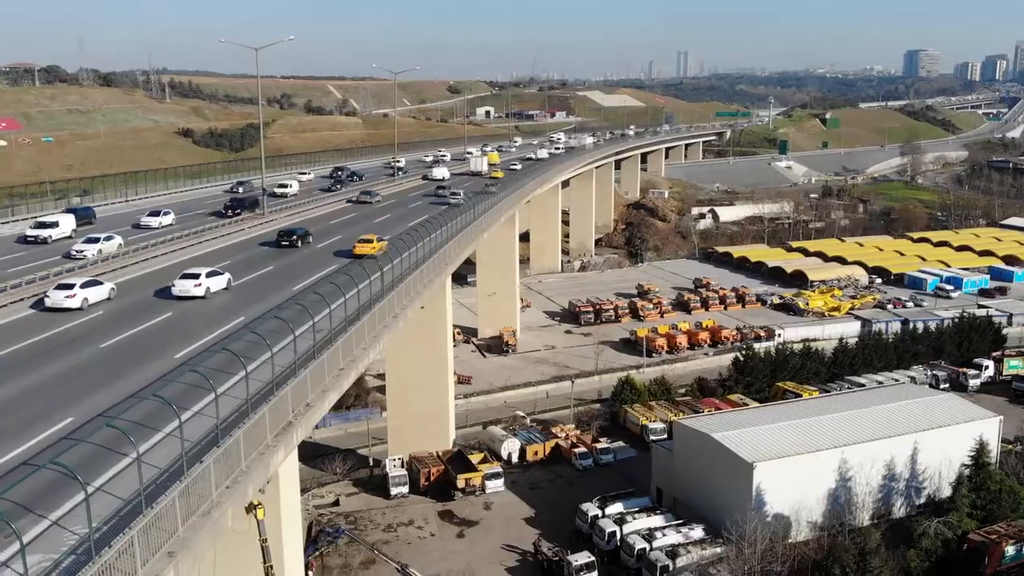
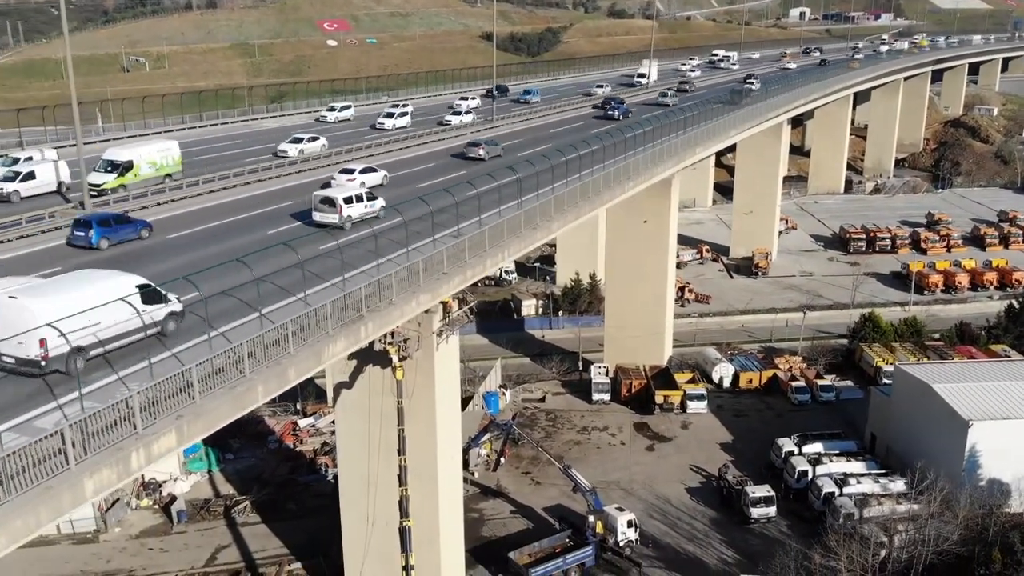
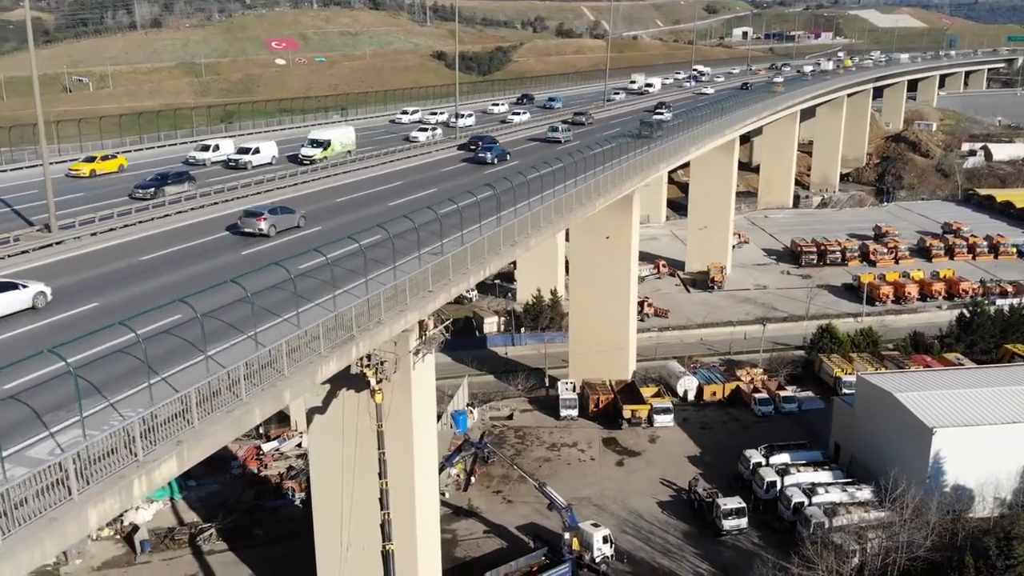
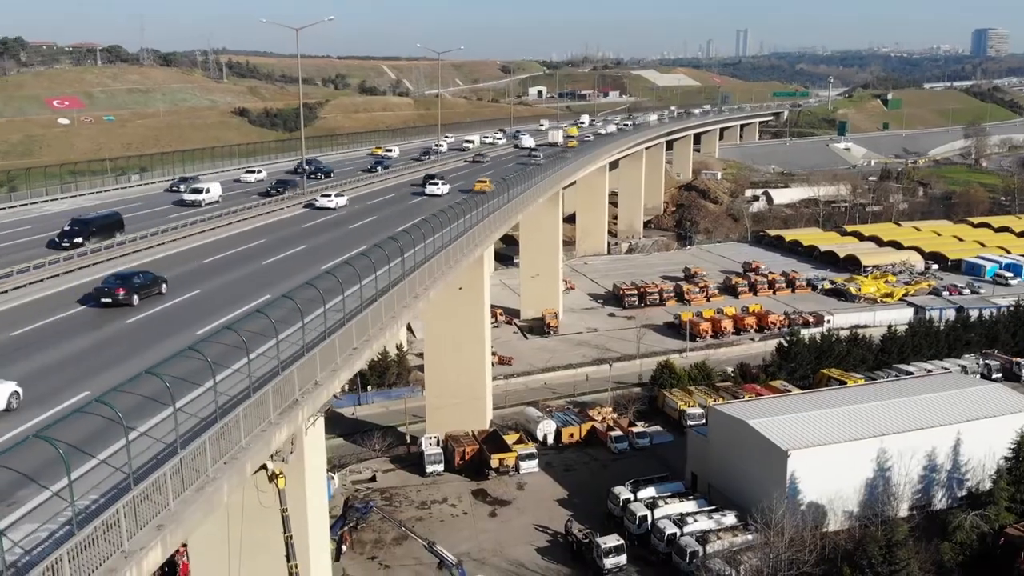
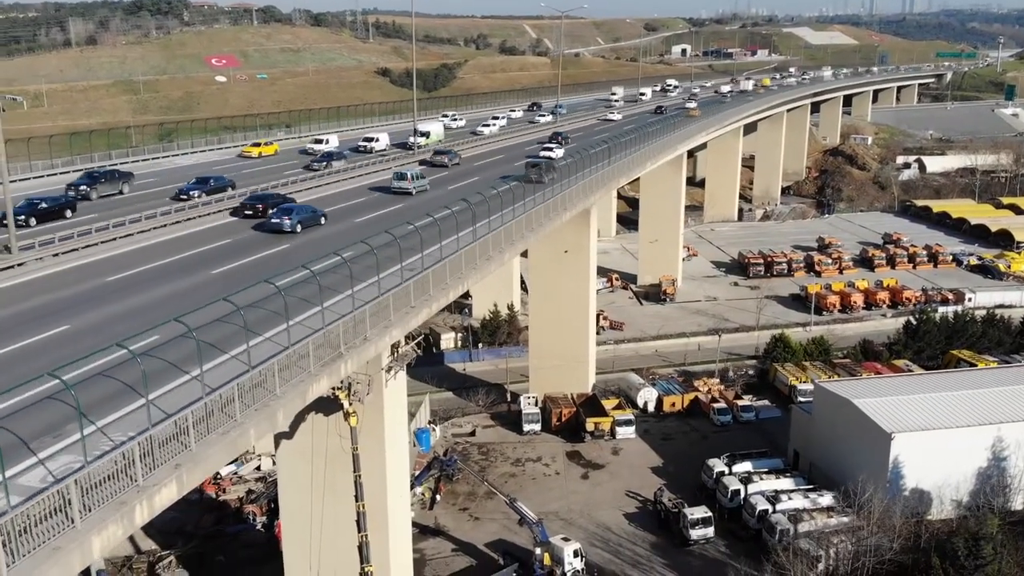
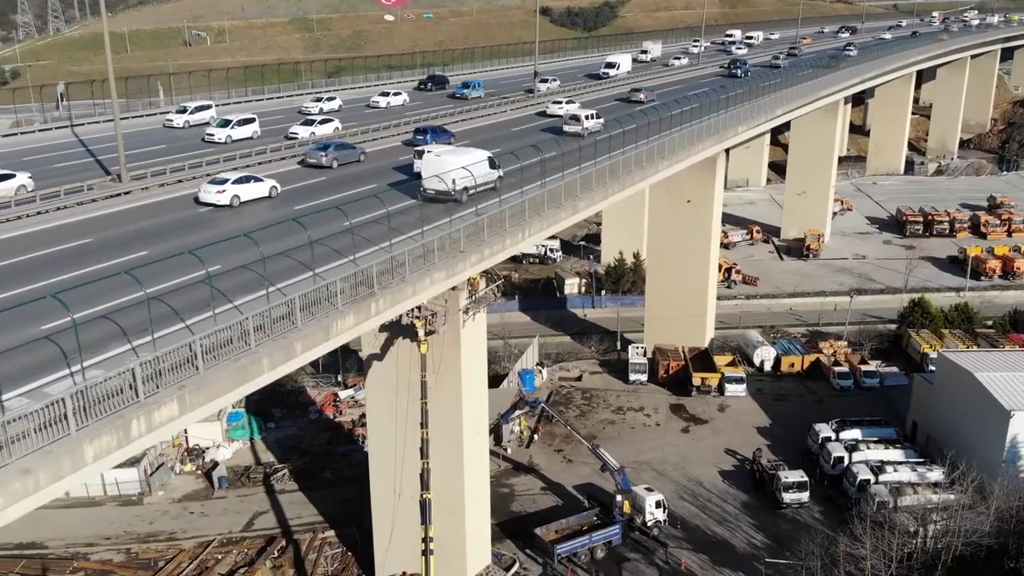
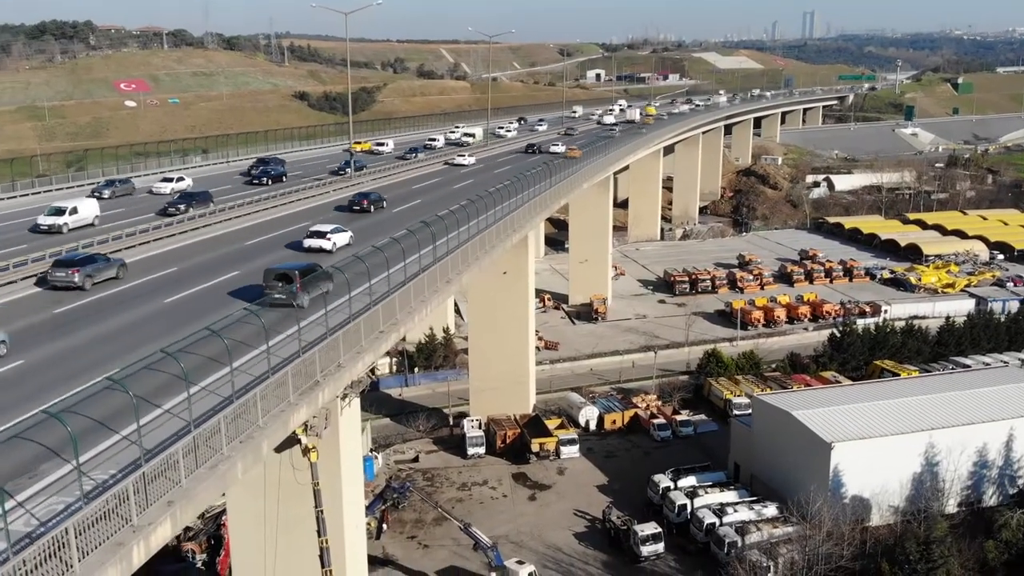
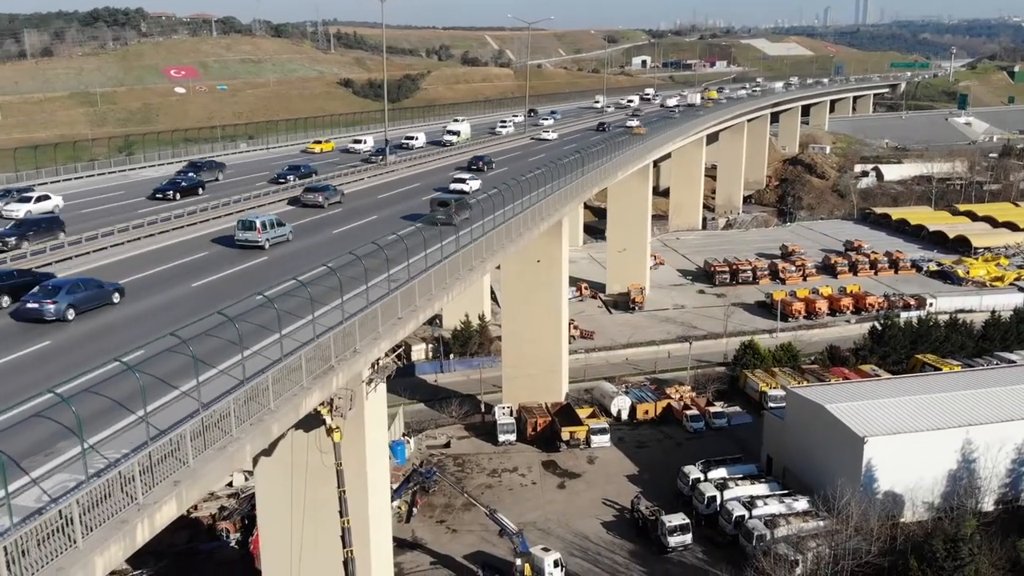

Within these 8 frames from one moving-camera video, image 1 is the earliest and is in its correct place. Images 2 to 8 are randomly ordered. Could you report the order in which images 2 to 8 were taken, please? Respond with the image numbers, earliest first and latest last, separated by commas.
4, 7, 8, 5, 3, 2, 6
